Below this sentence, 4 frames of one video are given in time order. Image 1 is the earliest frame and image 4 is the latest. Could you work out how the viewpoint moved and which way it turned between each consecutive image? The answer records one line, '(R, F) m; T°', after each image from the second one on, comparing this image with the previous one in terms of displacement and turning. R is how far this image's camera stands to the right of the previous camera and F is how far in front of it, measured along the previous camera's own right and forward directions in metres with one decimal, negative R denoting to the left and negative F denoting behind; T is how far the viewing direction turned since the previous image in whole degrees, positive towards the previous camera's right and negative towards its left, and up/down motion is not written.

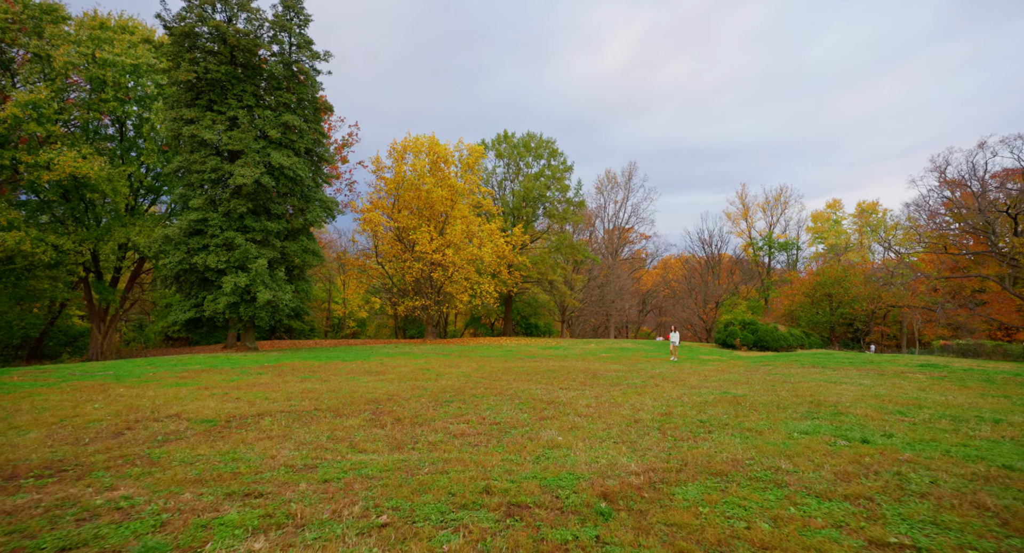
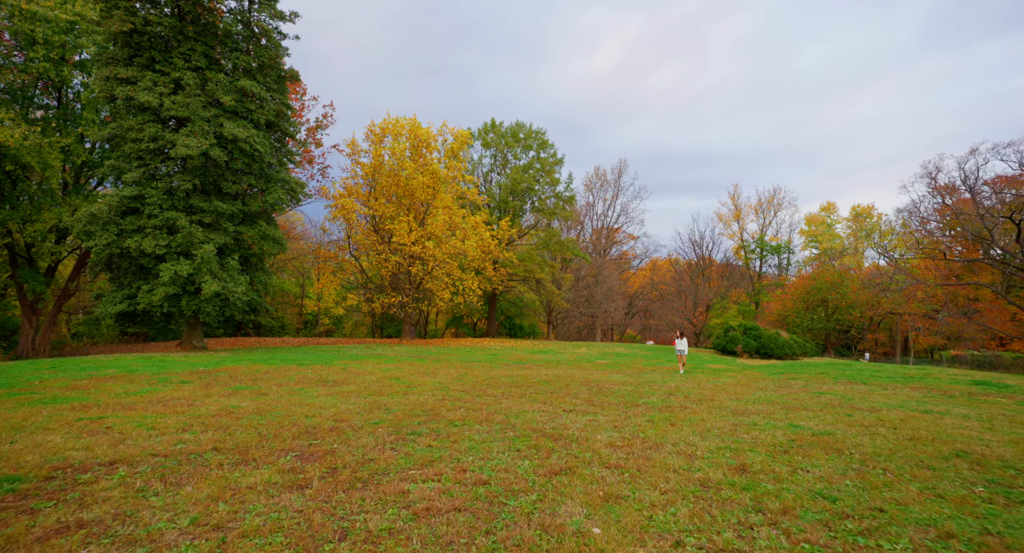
(-0.1, +2.9) m; +2°
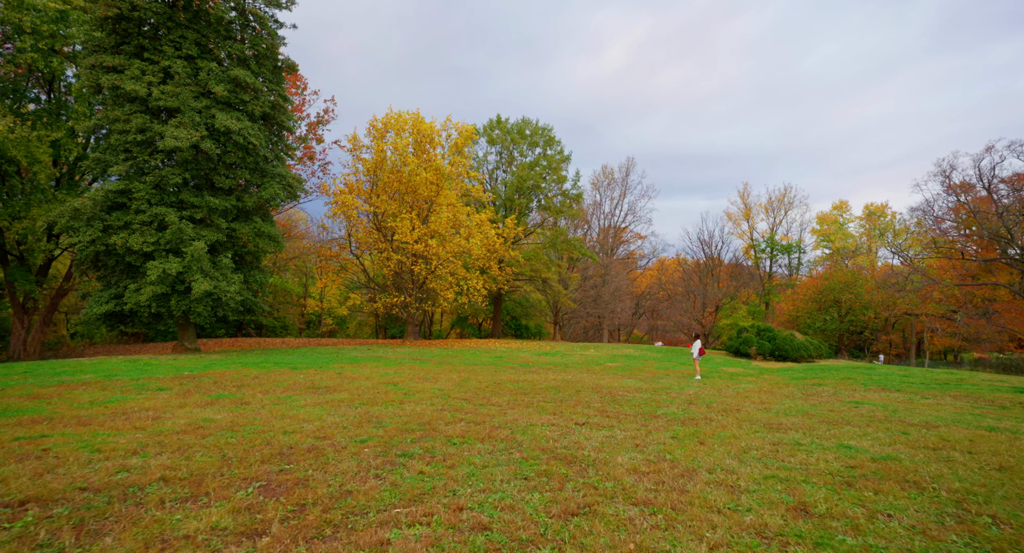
(0.0, +1.0) m; -1°
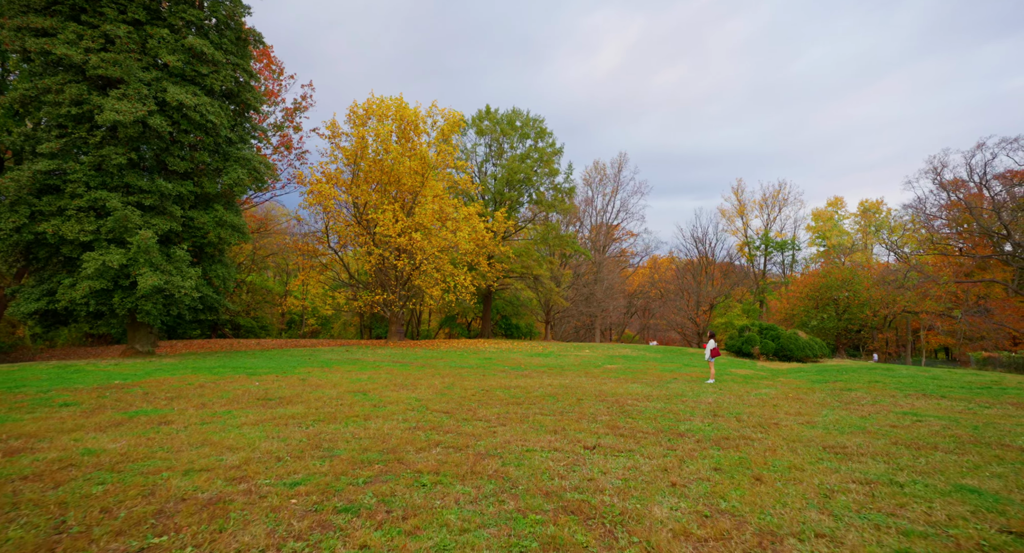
(0.0, +2.0) m; +1°
